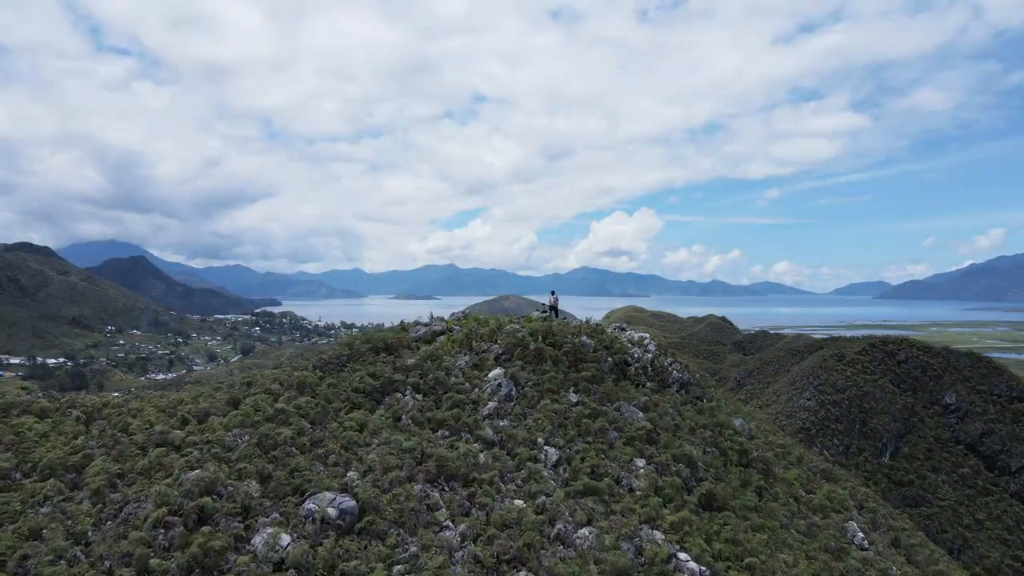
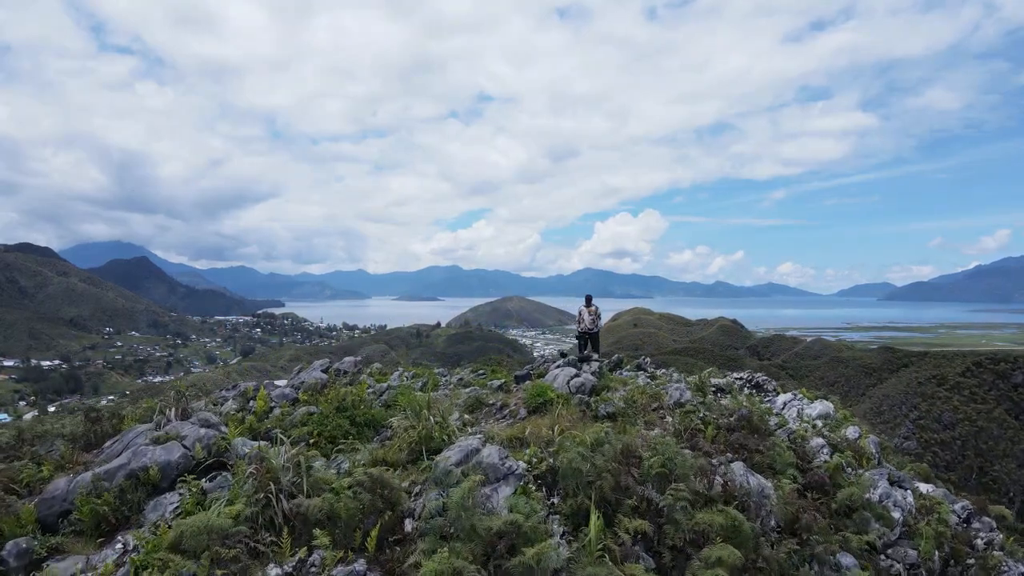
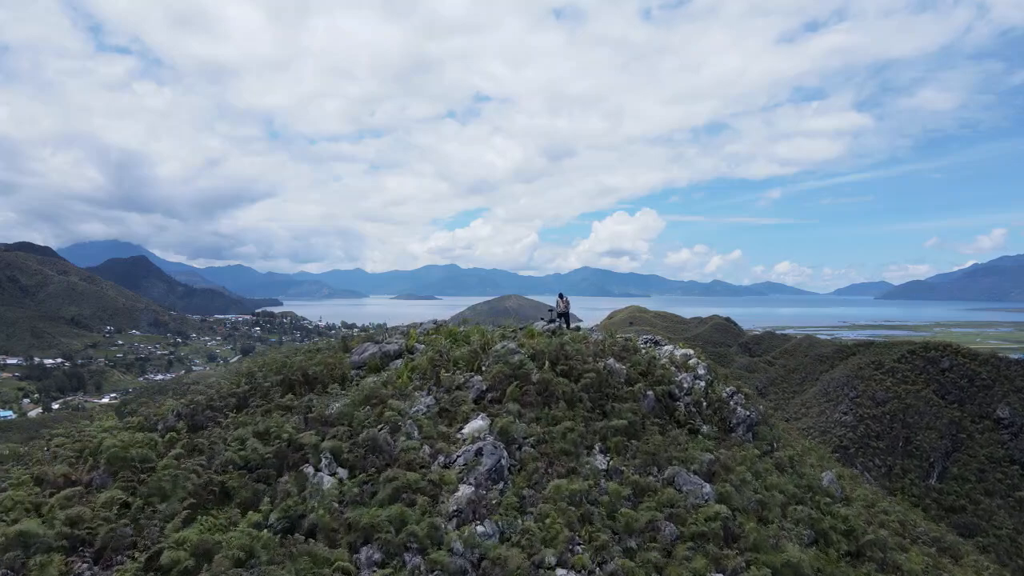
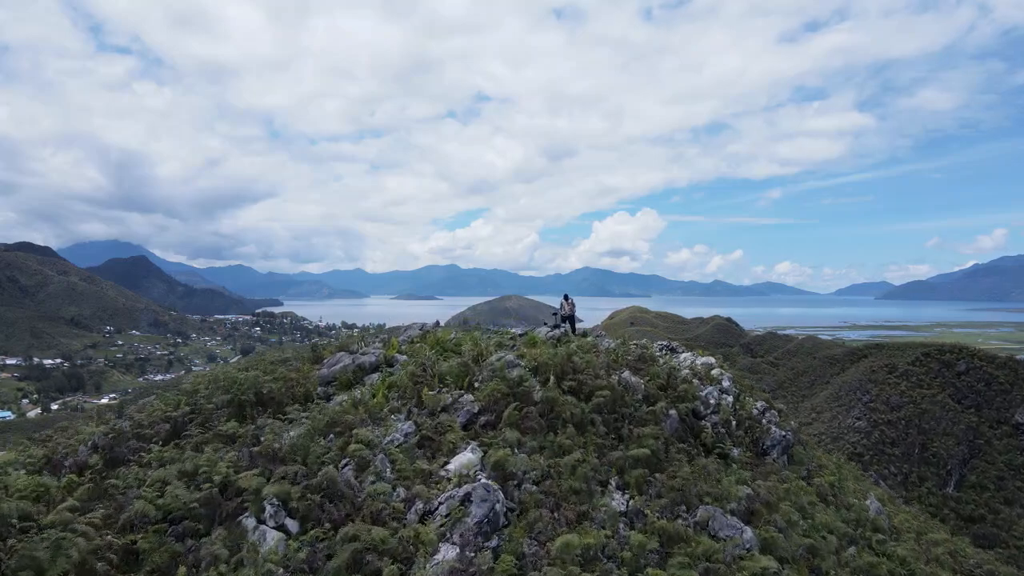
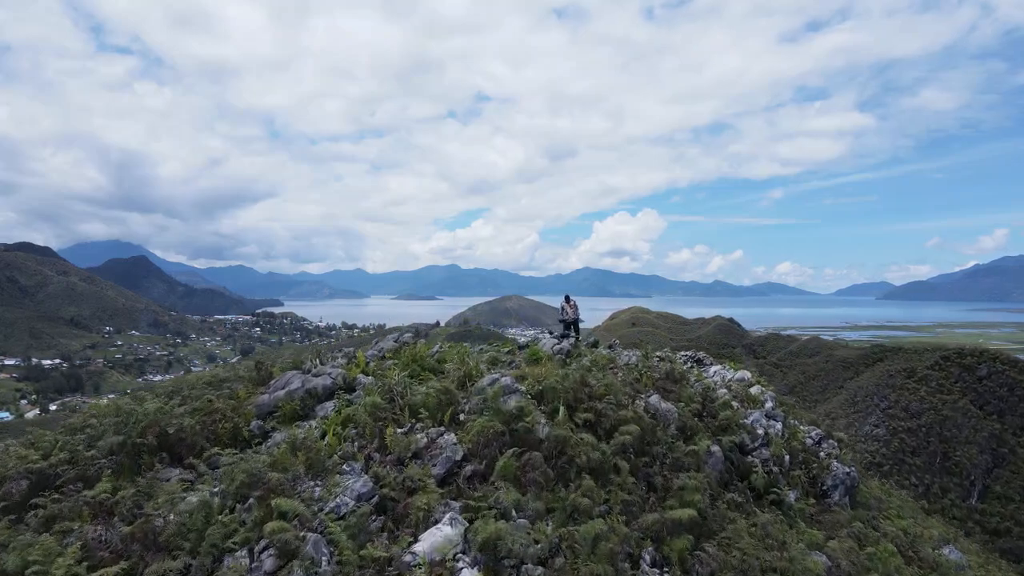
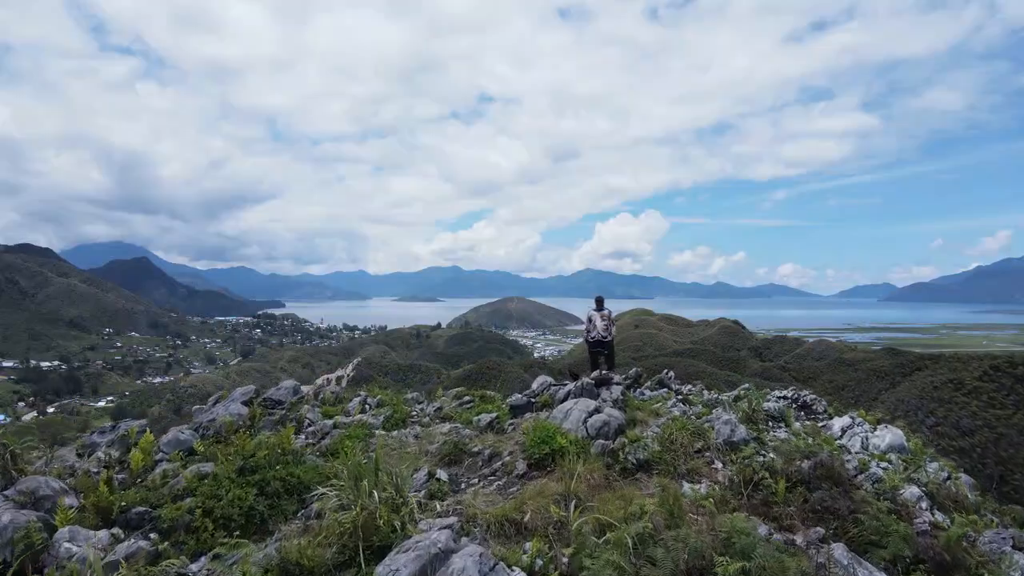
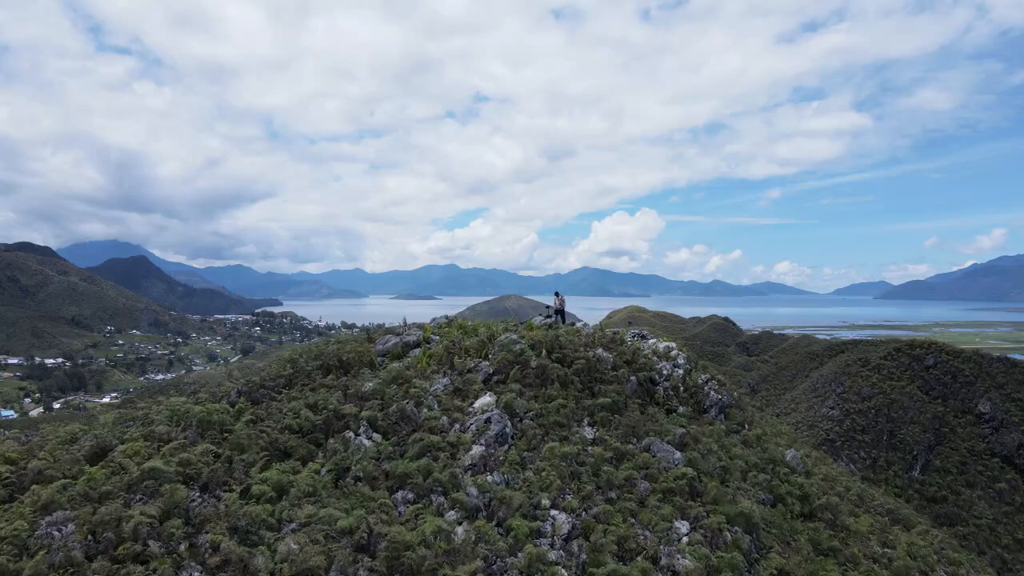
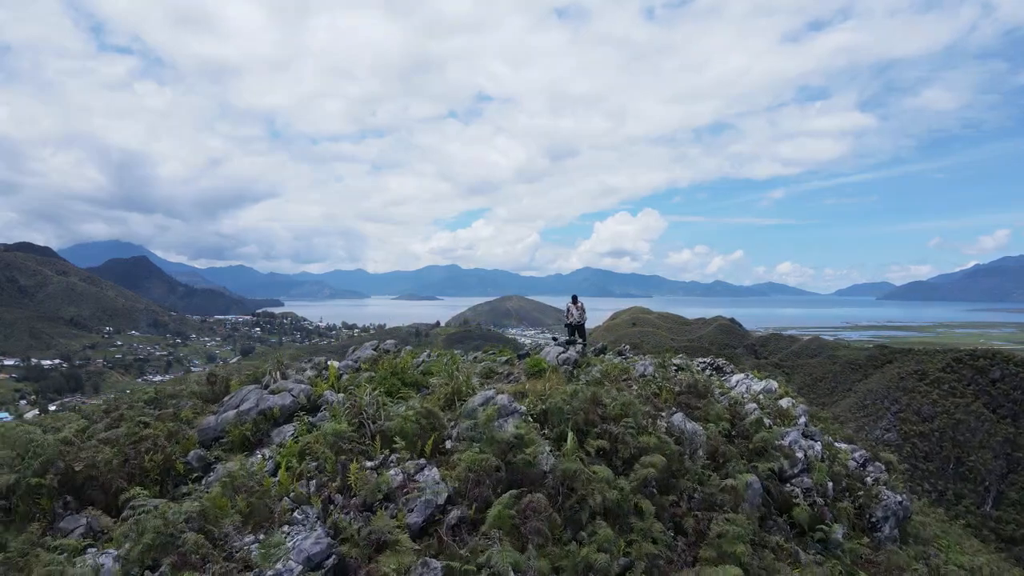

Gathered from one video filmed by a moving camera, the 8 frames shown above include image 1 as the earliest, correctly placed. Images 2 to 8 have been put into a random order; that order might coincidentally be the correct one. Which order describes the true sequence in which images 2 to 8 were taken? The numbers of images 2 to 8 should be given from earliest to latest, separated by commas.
7, 3, 4, 5, 8, 2, 6
